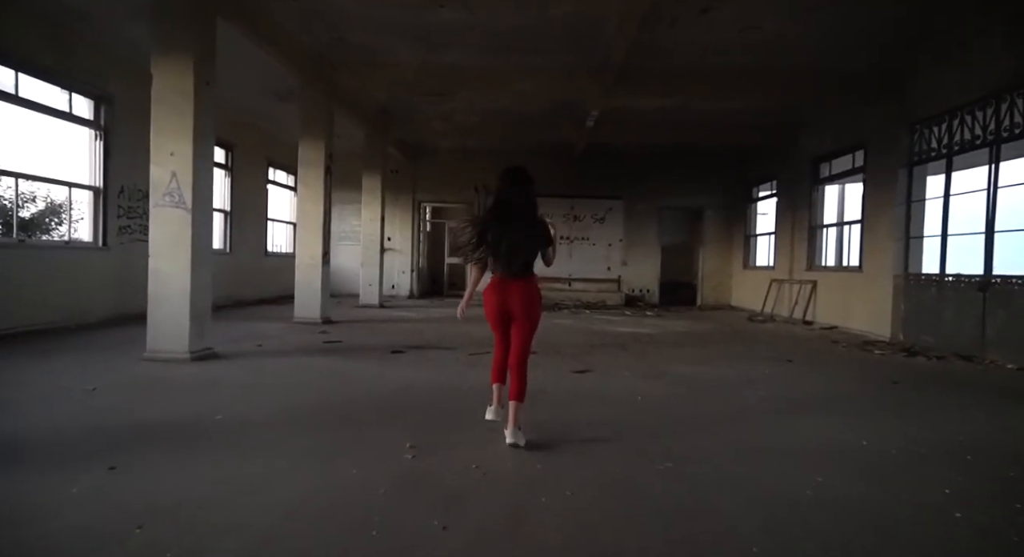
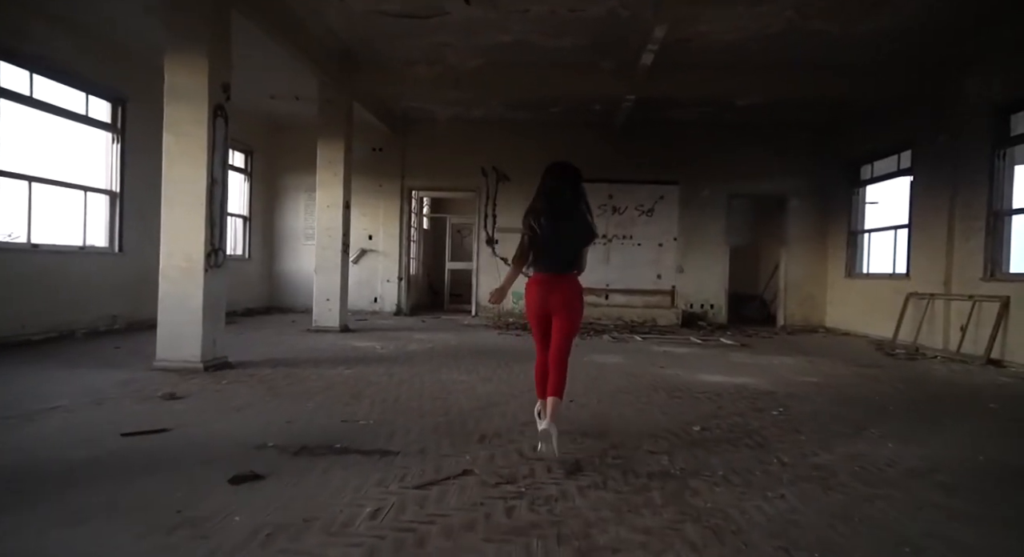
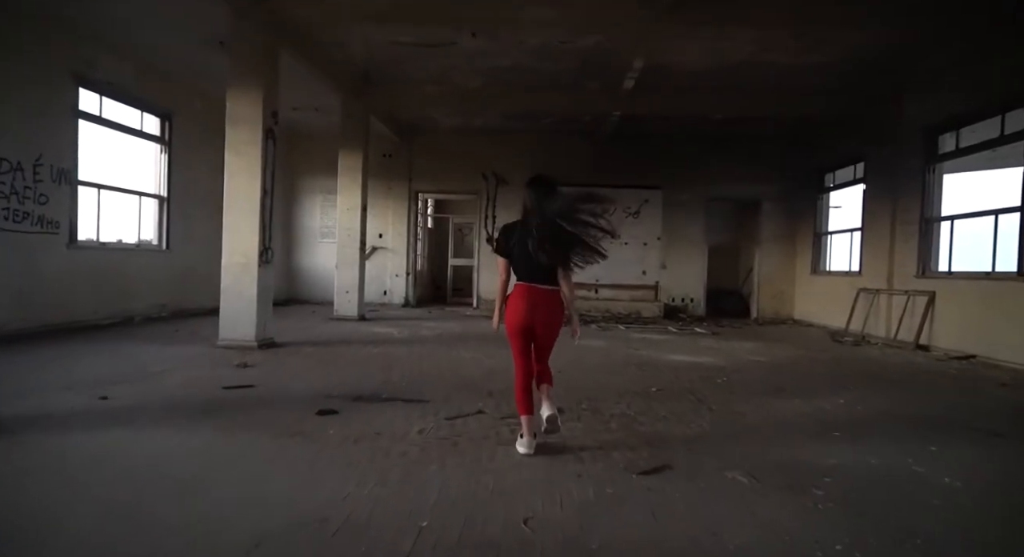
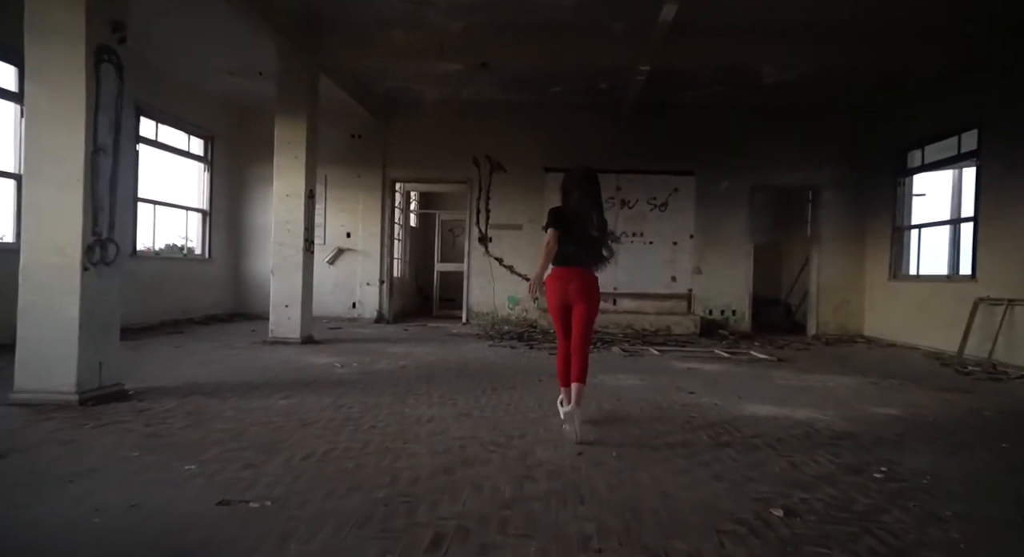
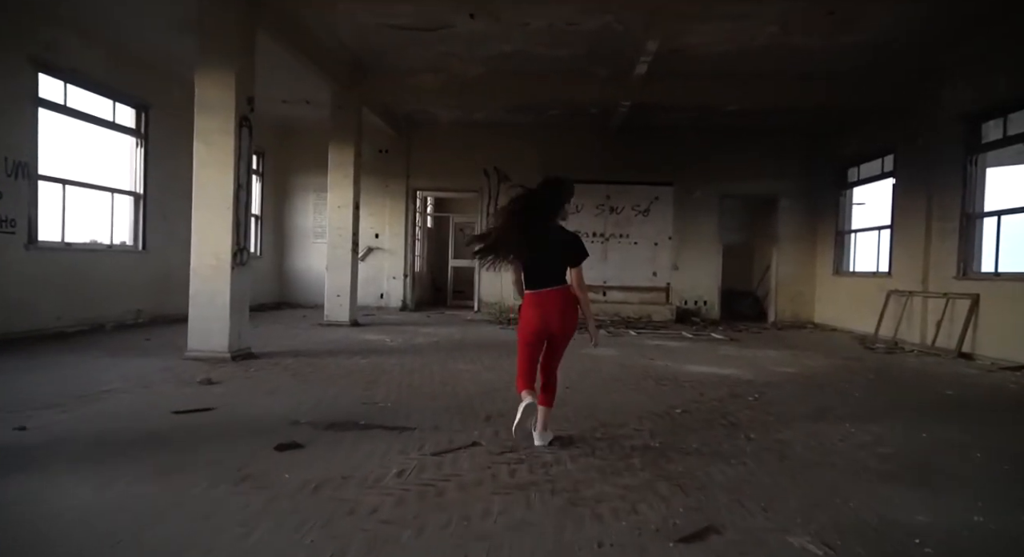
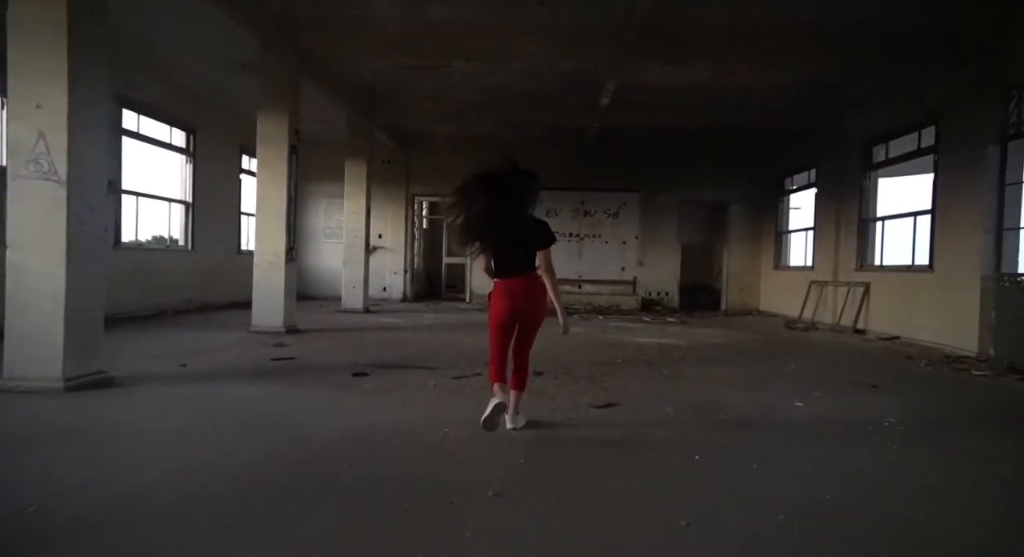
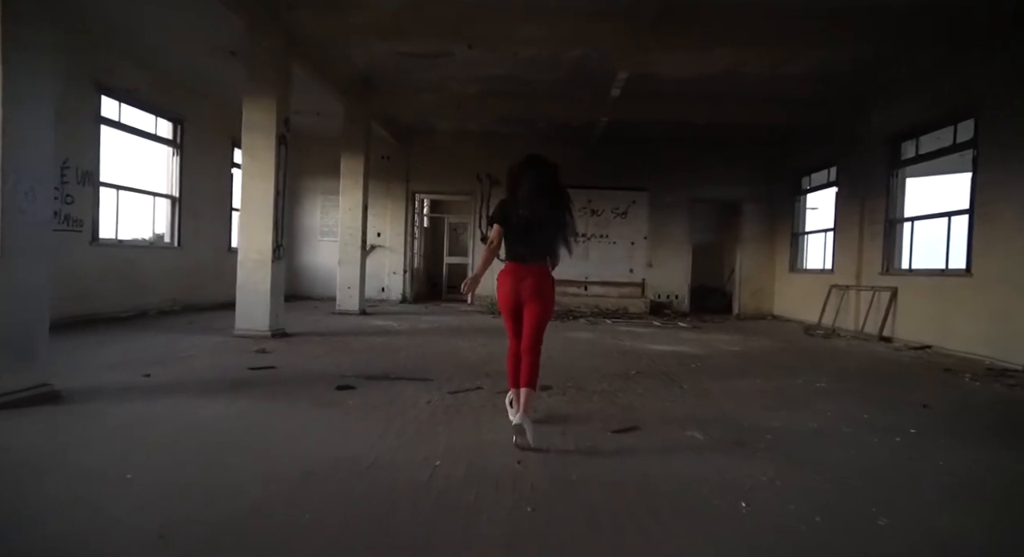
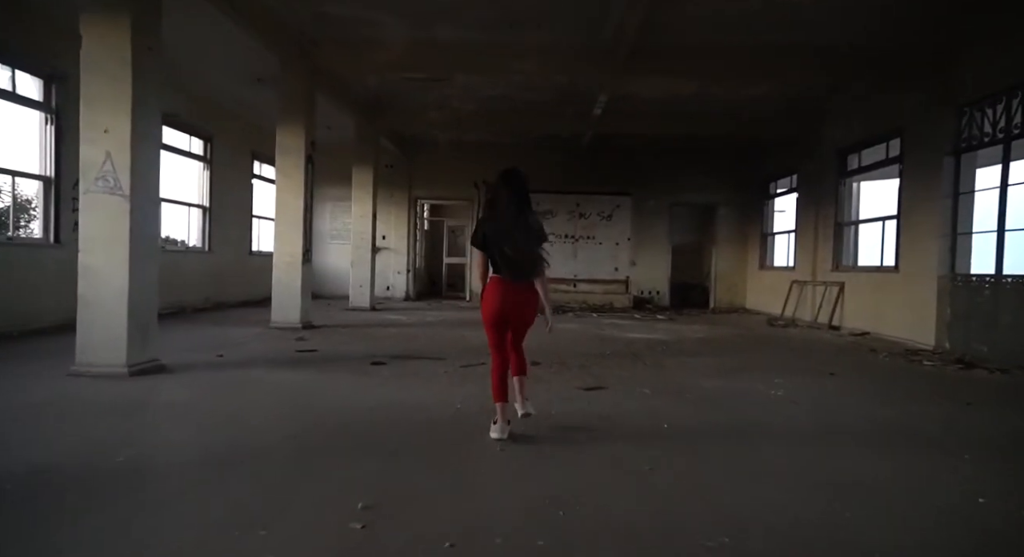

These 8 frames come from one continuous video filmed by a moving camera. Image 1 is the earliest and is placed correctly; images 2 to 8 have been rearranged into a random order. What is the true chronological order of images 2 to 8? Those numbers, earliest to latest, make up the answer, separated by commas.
8, 6, 7, 3, 5, 2, 4
